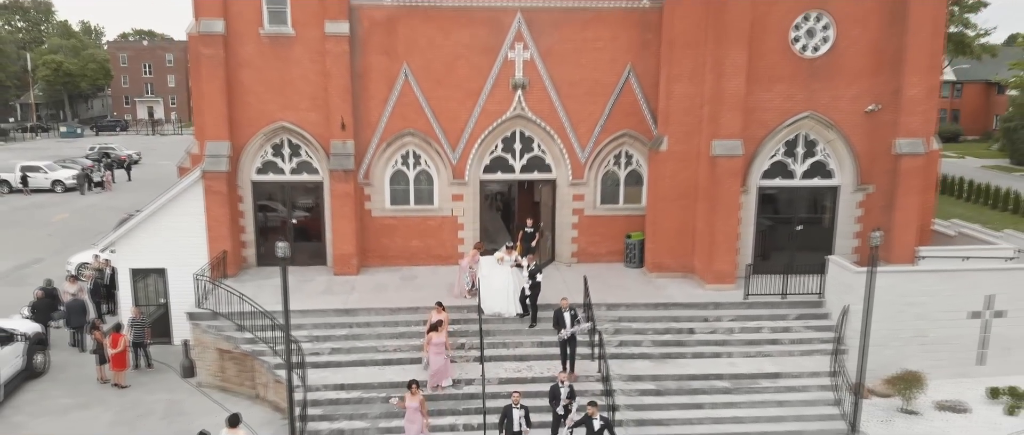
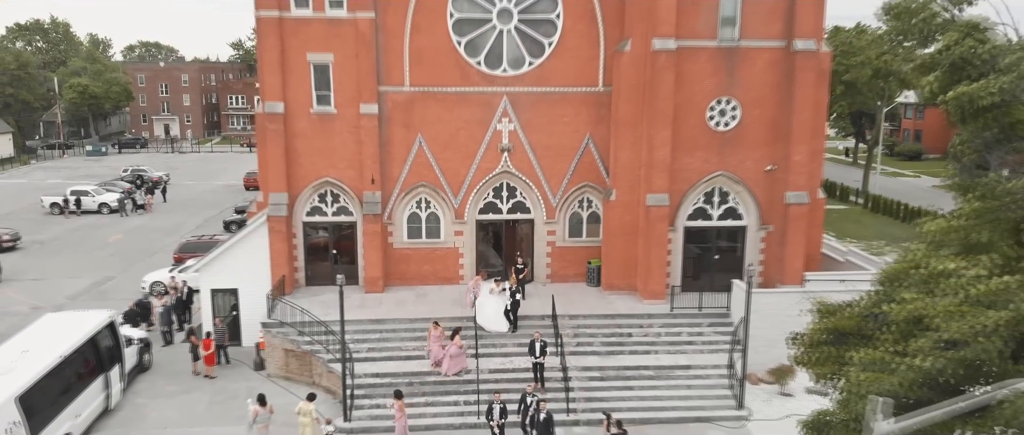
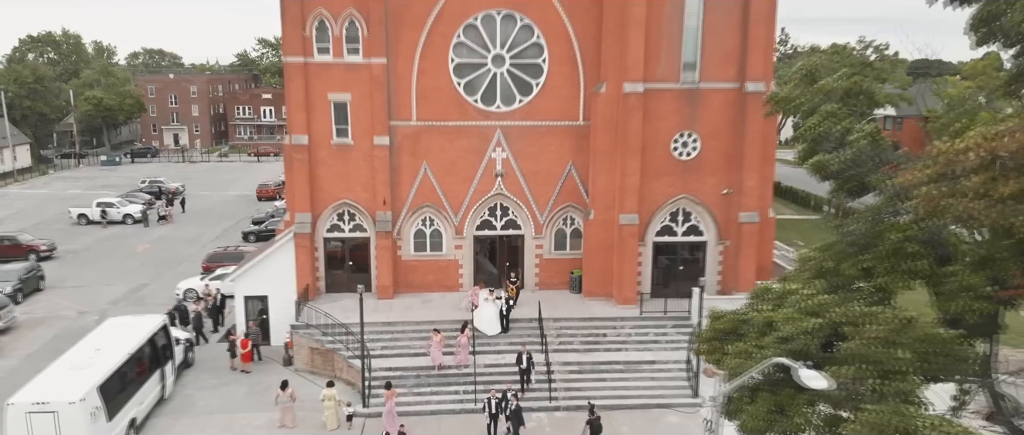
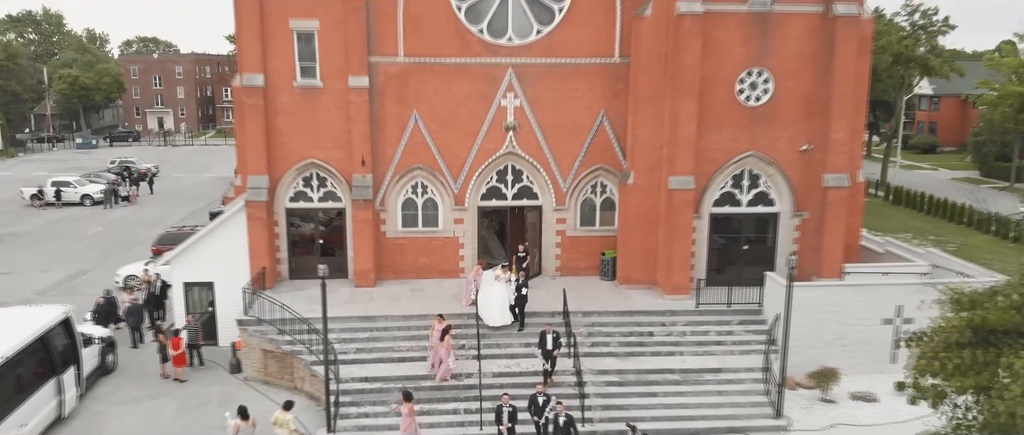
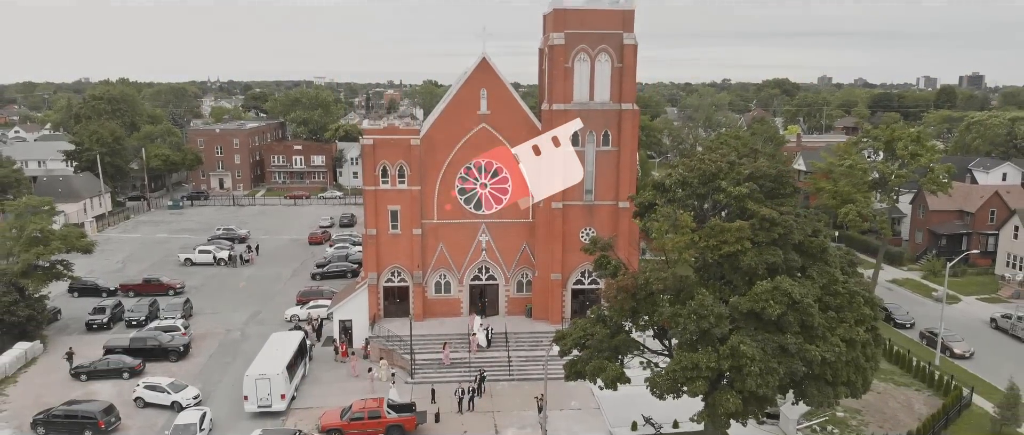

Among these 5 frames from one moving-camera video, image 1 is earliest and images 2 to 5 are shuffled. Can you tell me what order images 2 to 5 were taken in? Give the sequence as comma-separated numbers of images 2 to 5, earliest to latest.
4, 2, 3, 5
